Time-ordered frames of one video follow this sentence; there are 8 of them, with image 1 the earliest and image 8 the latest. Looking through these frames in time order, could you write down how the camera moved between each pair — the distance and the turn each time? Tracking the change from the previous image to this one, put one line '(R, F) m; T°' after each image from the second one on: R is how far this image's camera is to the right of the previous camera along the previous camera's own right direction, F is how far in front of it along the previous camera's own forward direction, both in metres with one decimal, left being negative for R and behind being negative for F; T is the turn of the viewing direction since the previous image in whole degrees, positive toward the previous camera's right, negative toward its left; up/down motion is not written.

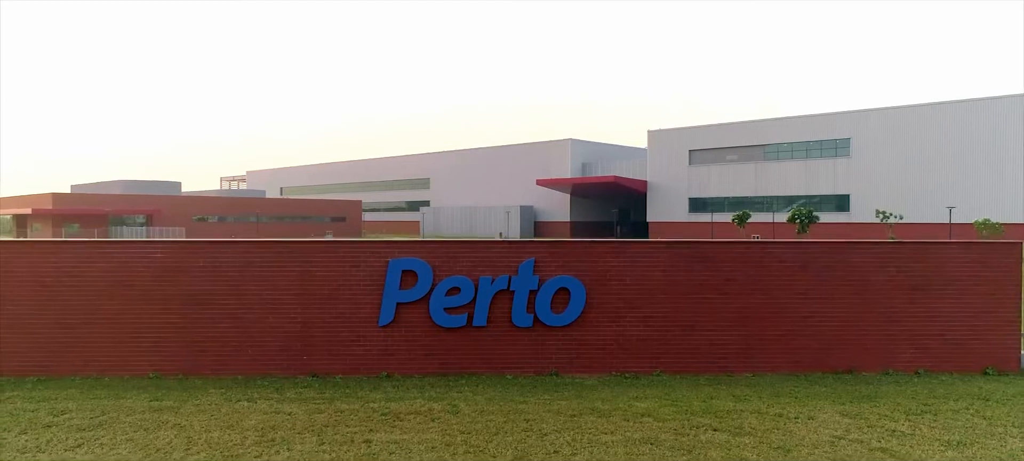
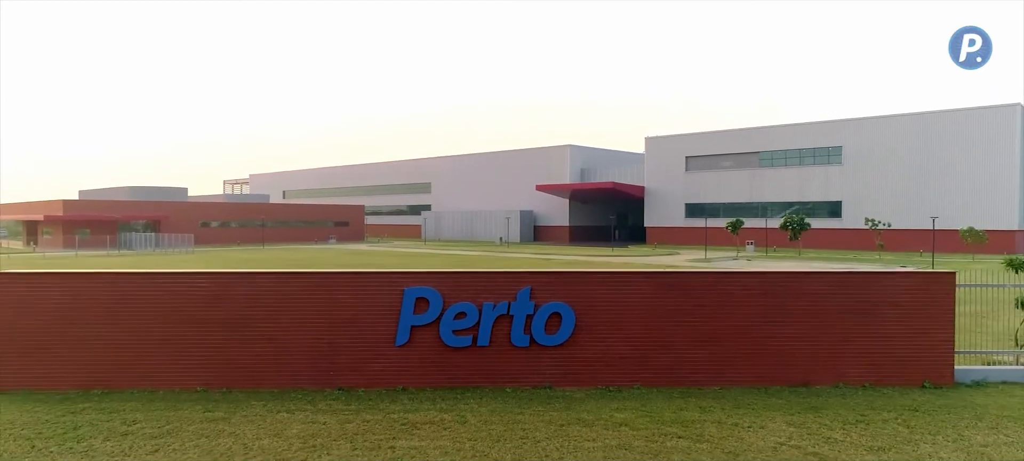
(0.0, -0.8) m; 0°
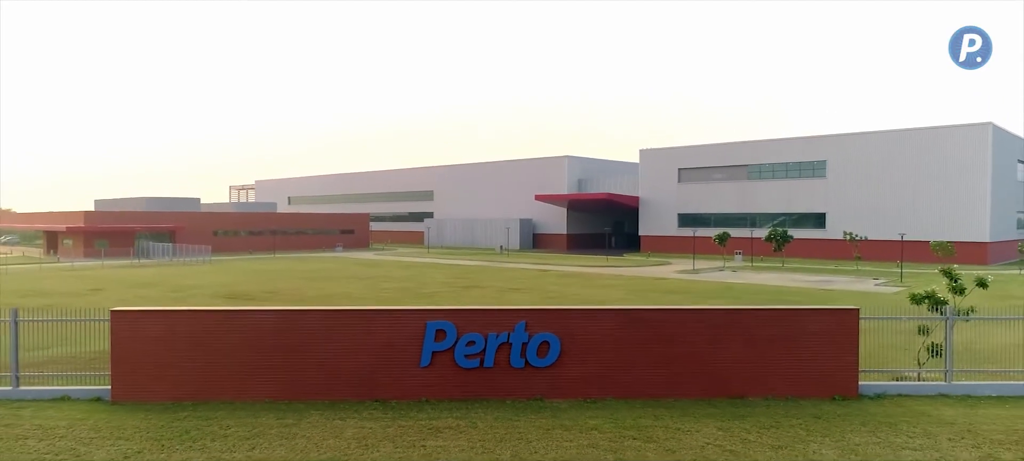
(0.0, -1.7) m; 0°
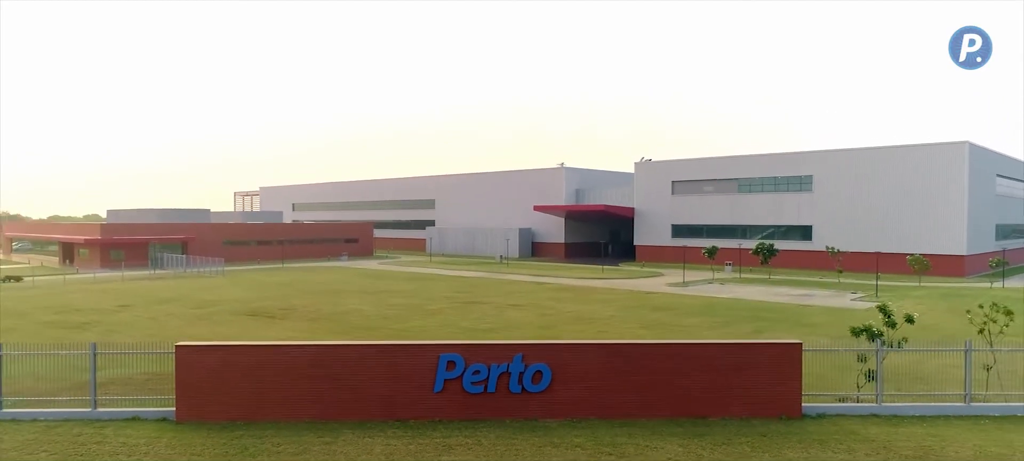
(0.0, -1.5) m; 0°
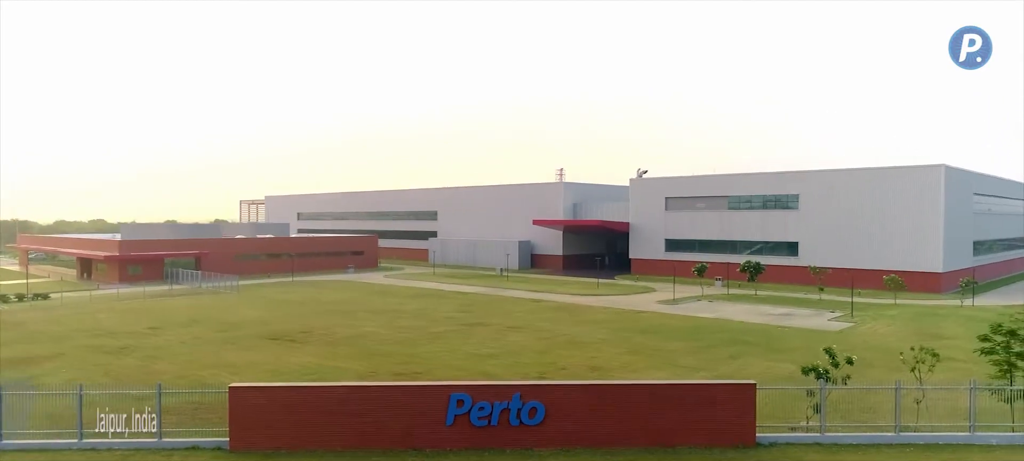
(0.0, -1.7) m; 0°
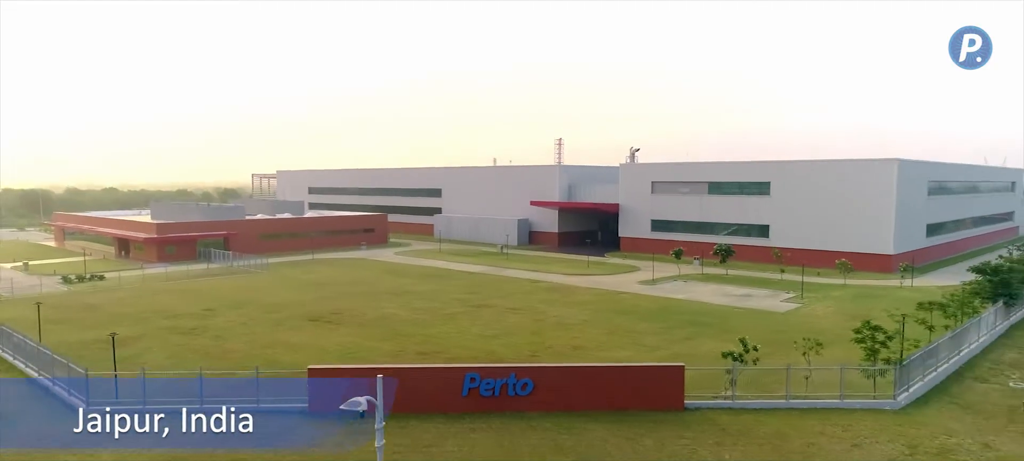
(+0.1, -4.1) m; 0°
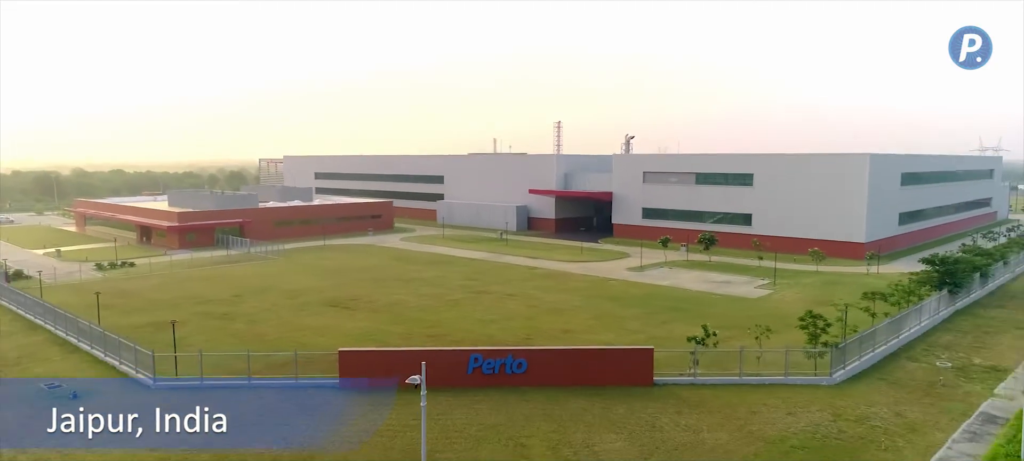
(+0.1, -2.9) m; 0°
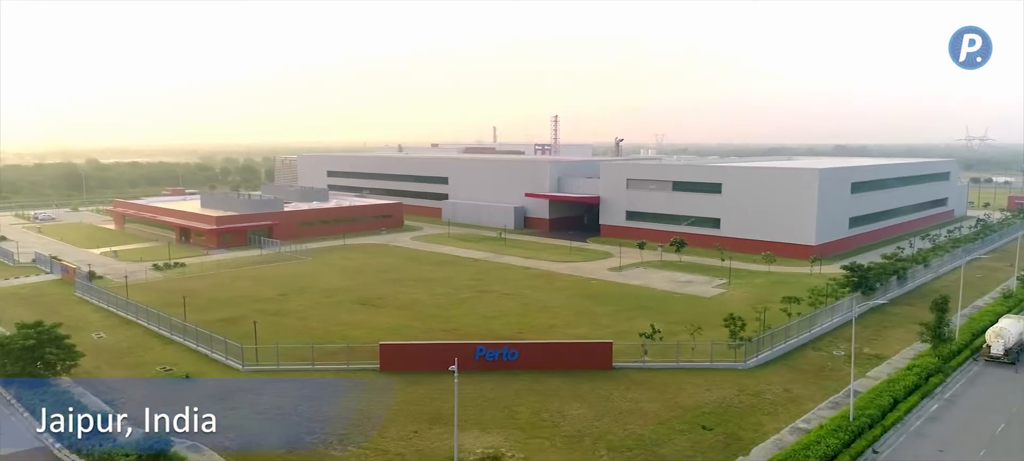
(+0.1, -6.3) m; 0°
